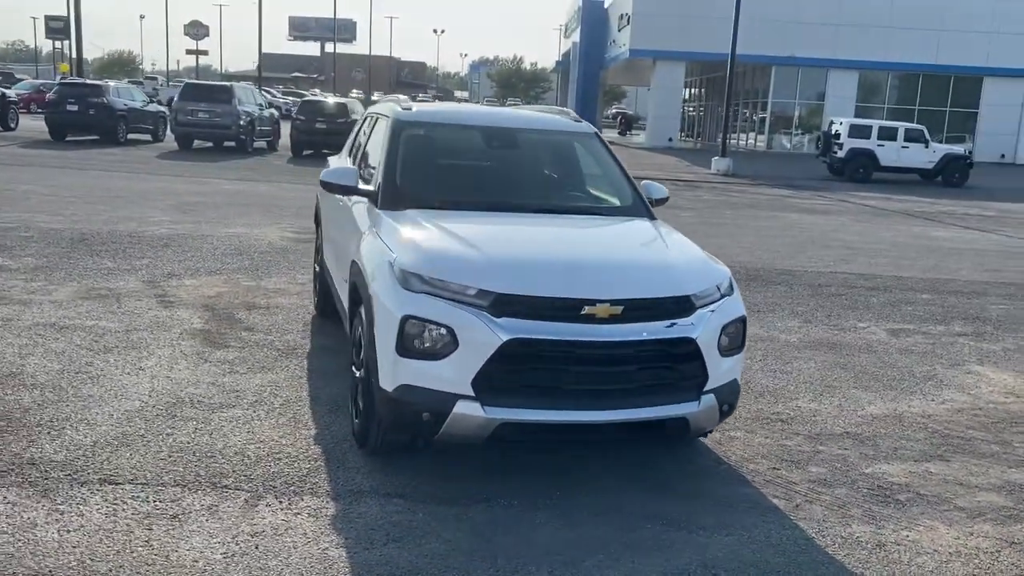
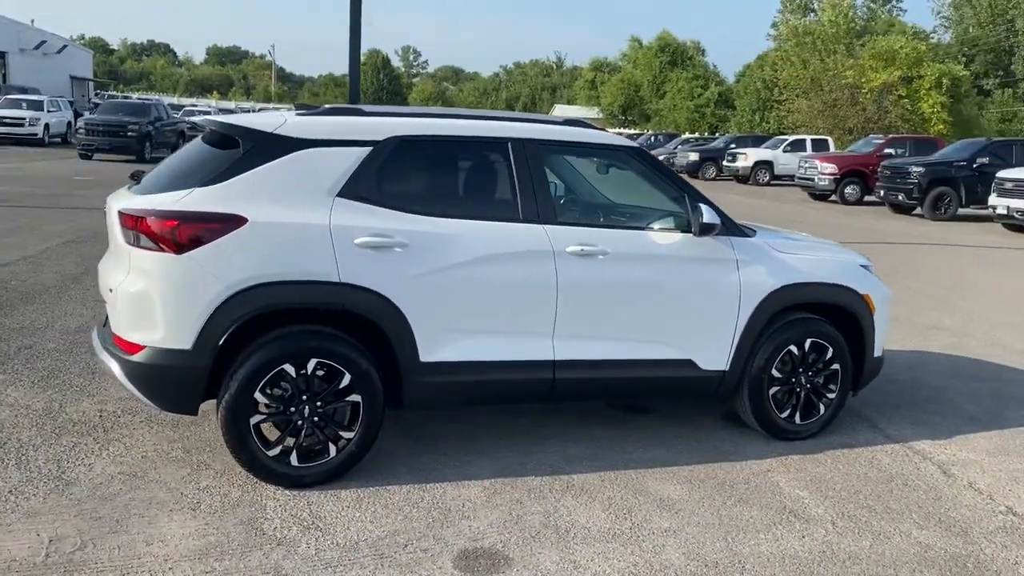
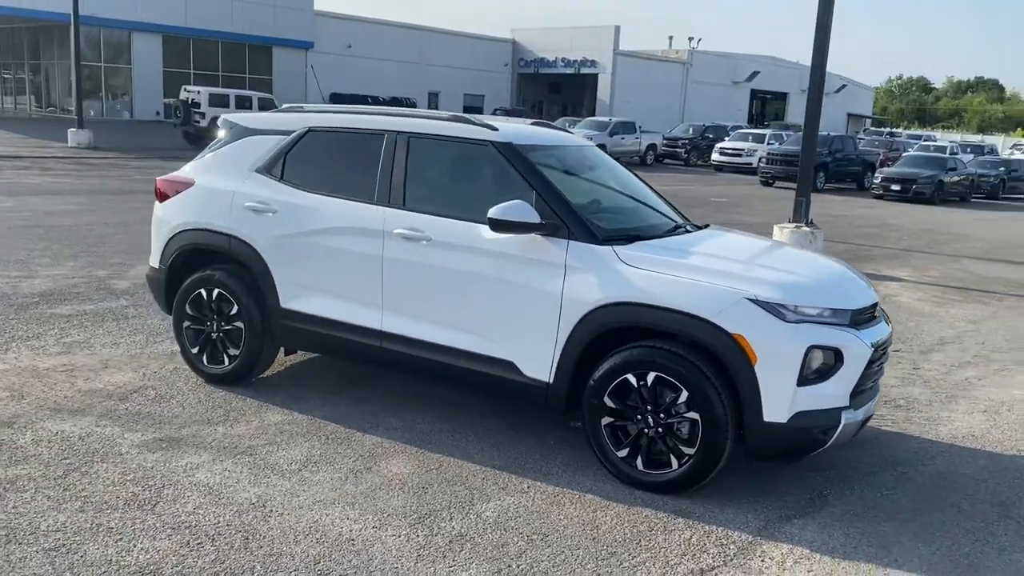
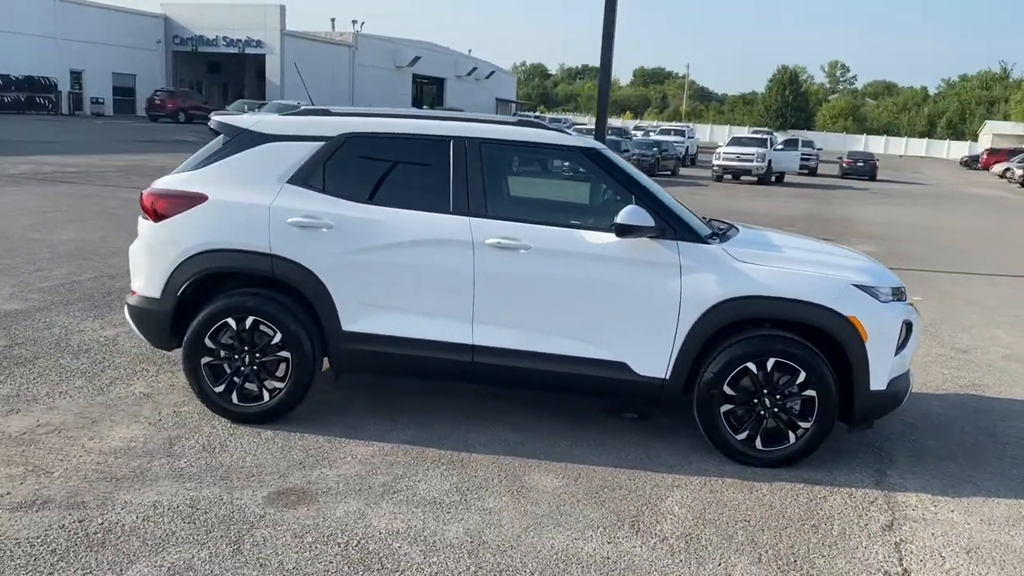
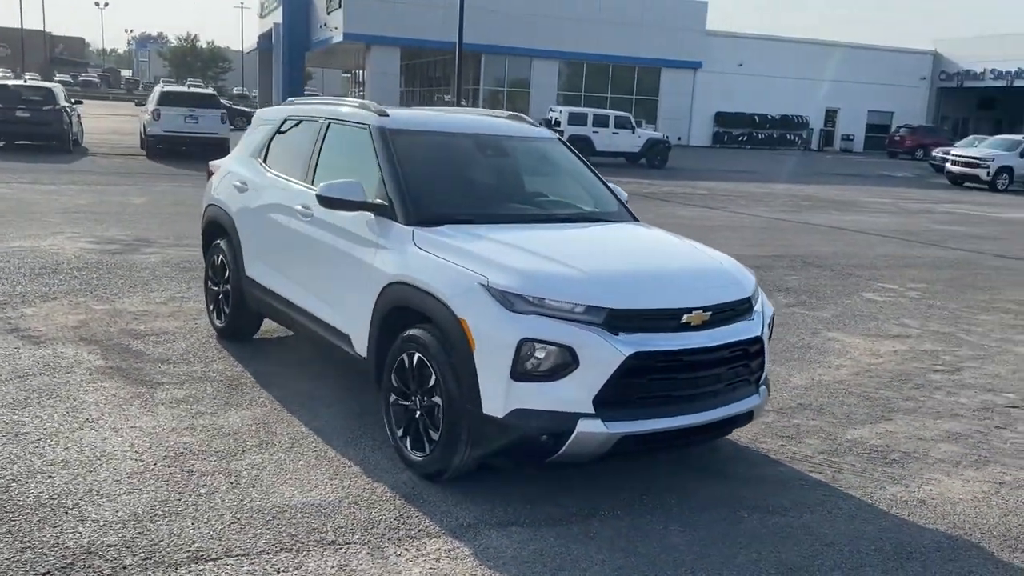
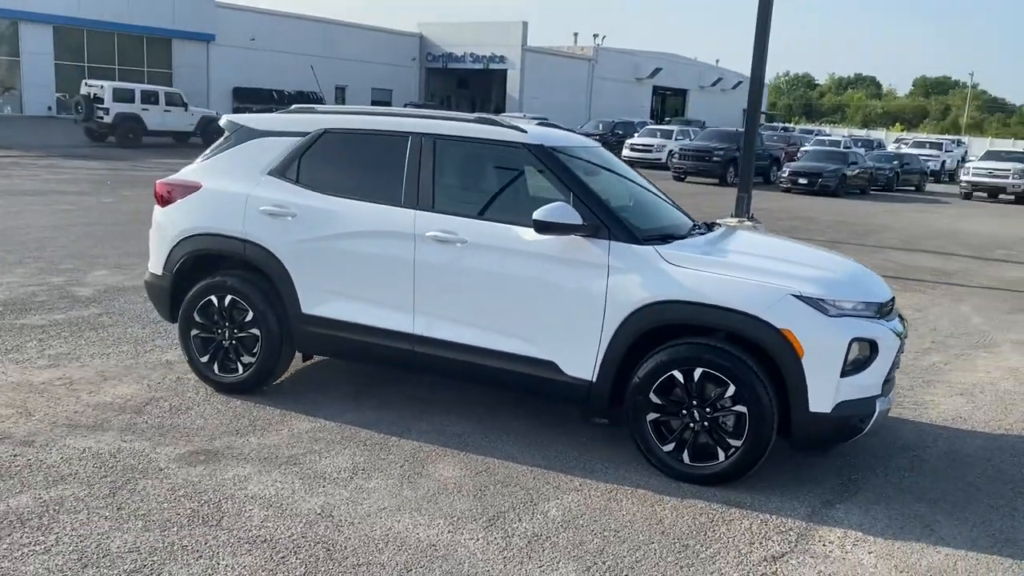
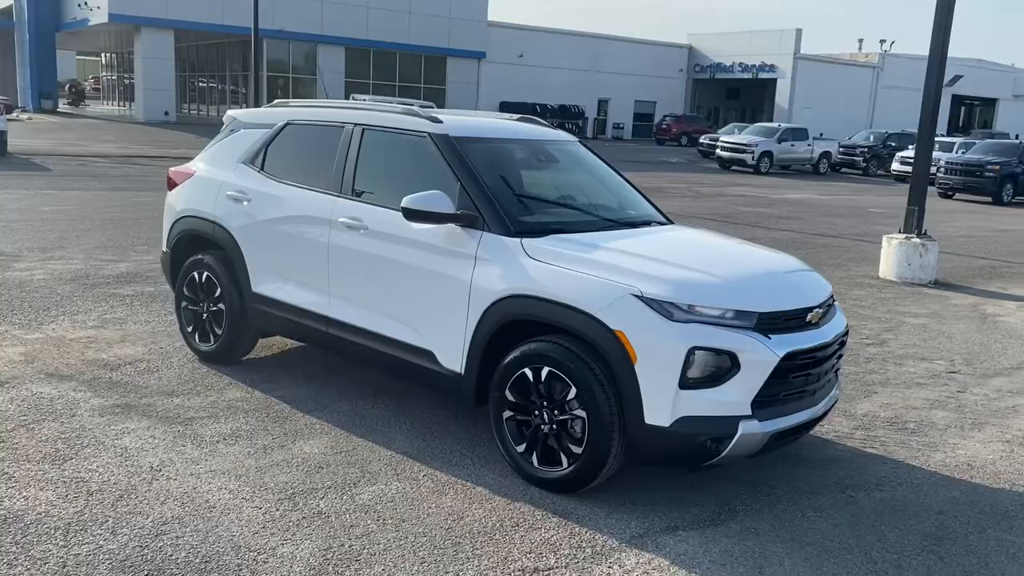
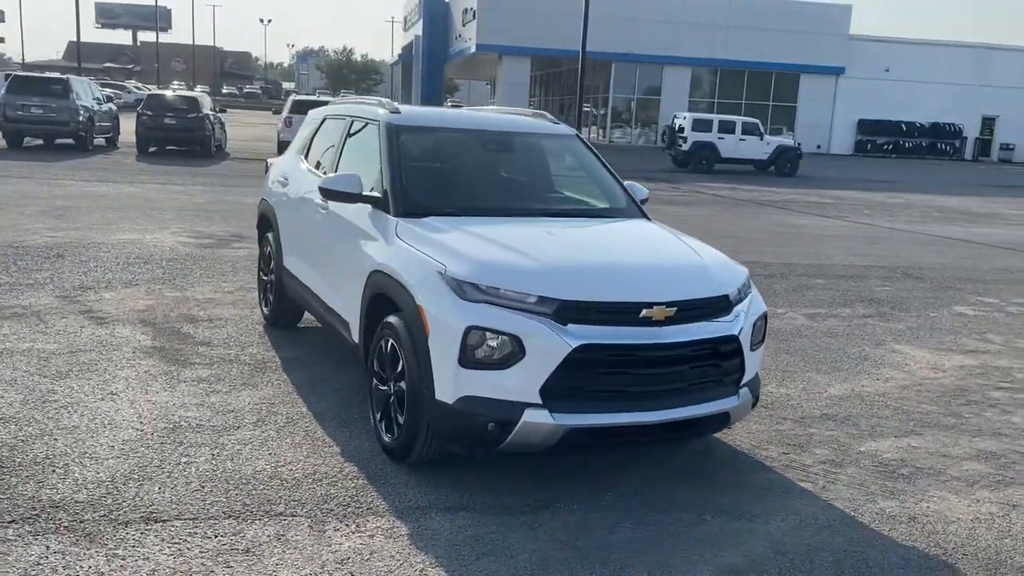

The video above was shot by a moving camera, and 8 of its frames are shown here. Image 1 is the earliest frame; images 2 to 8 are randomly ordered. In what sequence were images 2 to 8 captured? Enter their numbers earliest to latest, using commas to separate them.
8, 5, 7, 3, 6, 4, 2
